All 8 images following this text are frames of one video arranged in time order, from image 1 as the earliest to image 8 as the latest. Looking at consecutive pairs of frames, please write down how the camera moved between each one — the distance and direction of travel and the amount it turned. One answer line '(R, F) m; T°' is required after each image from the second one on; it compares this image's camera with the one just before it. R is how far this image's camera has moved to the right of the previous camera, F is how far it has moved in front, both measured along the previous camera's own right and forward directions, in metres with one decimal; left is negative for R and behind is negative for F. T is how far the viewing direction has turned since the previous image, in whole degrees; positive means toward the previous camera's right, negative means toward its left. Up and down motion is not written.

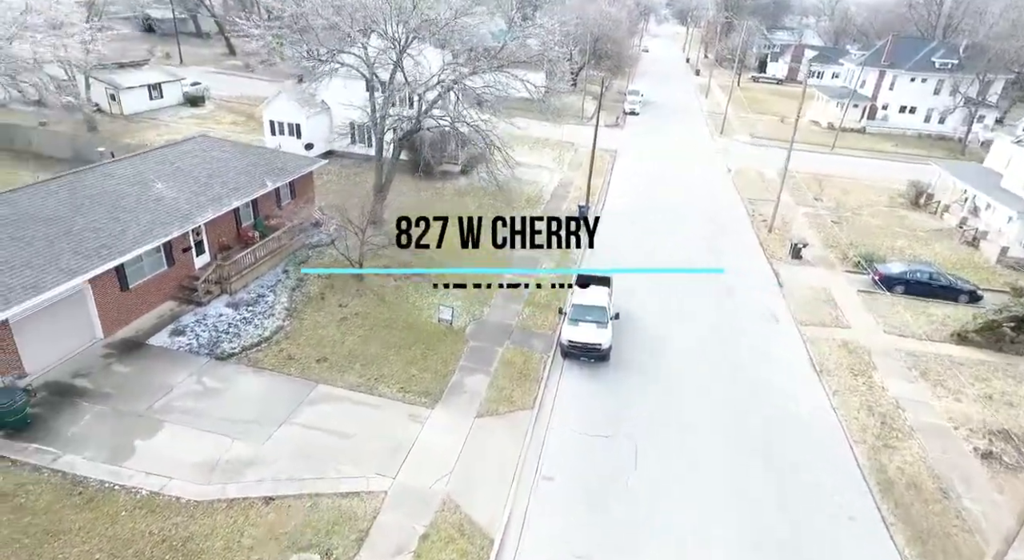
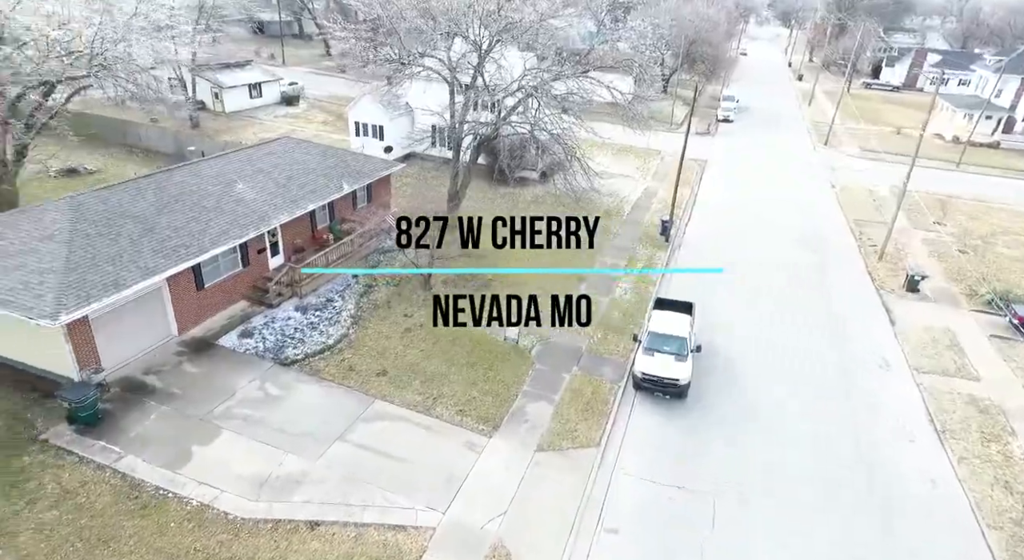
(+0.2, +0.9) m; -7°
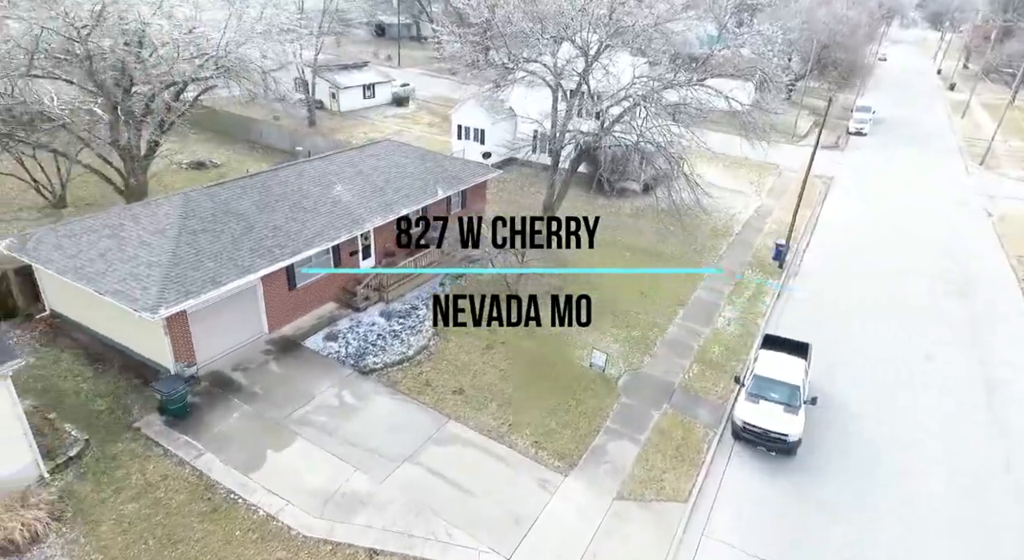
(+0.2, +0.9) m; -9°
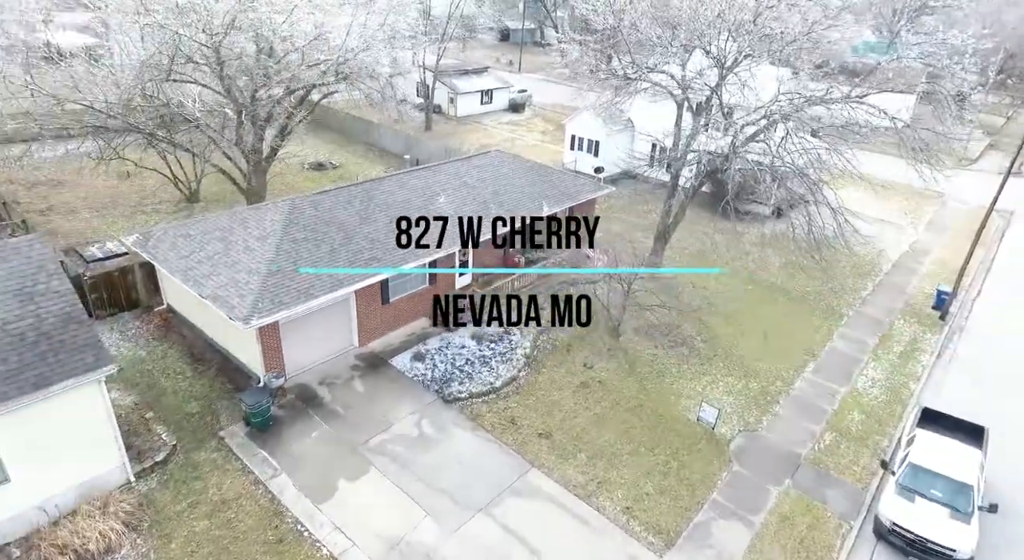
(+0.1, +1.3) m; -10°
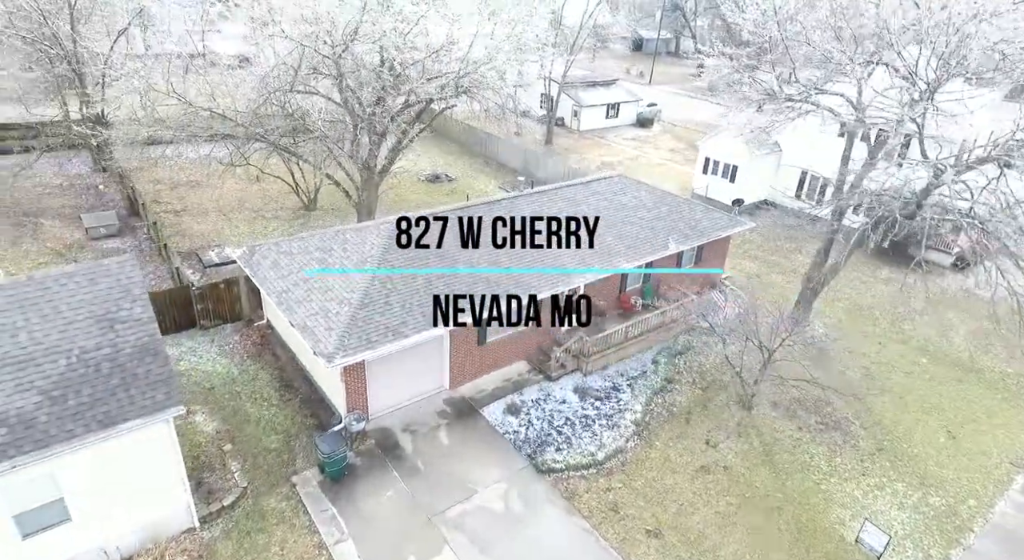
(0.0, +1.8) m; -10°
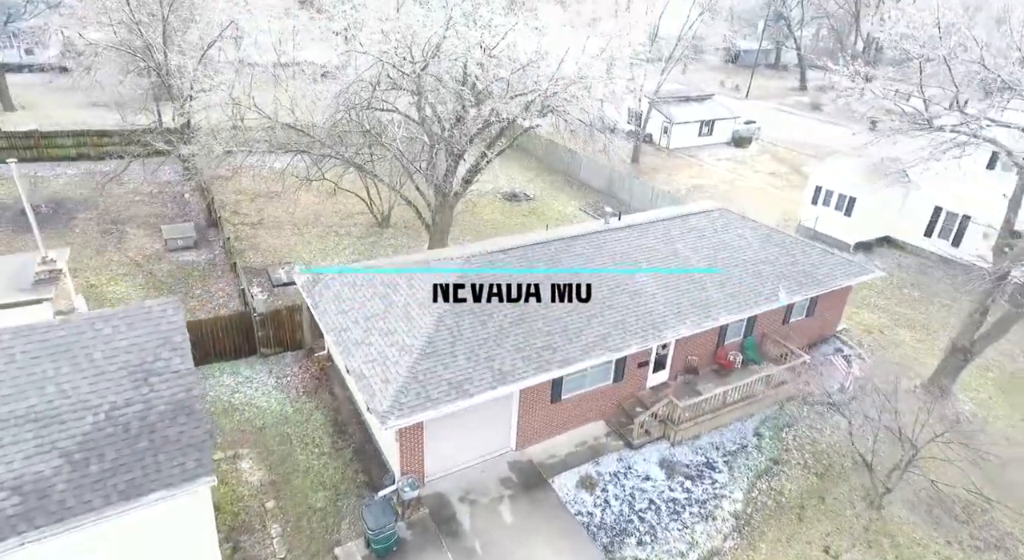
(-0.1, +1.7) m; -7°
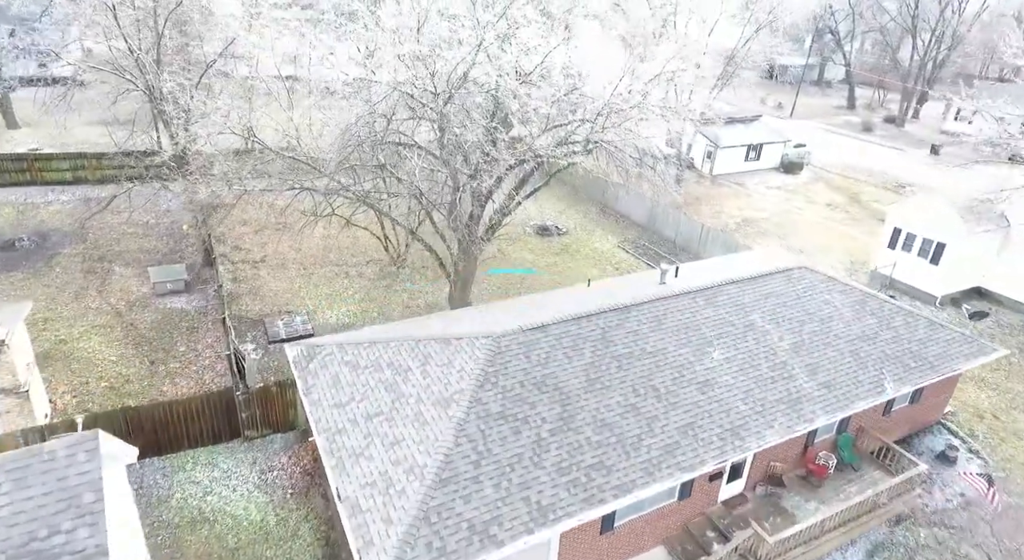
(-0.3, +2.8) m; -2°
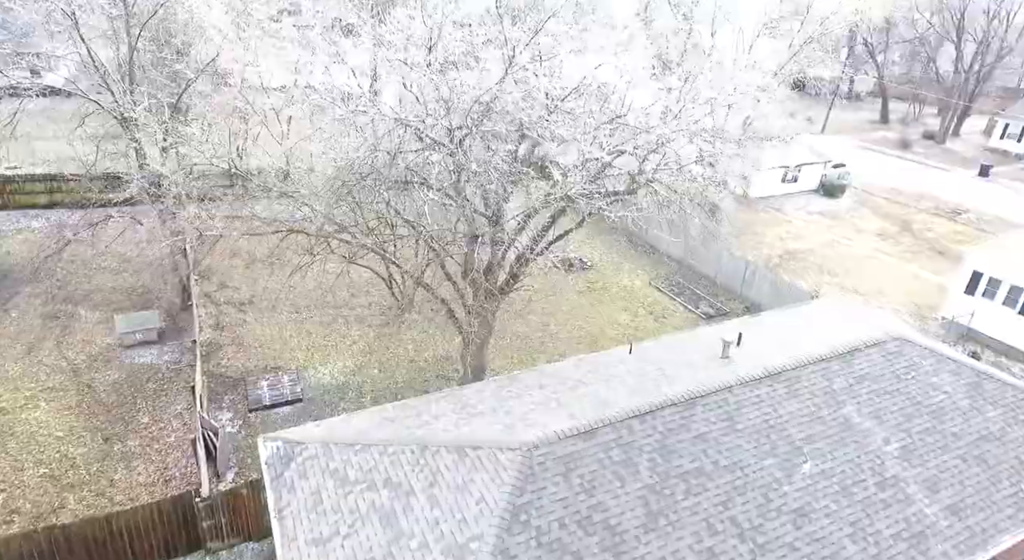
(-0.4, +2.7) m; -1°
